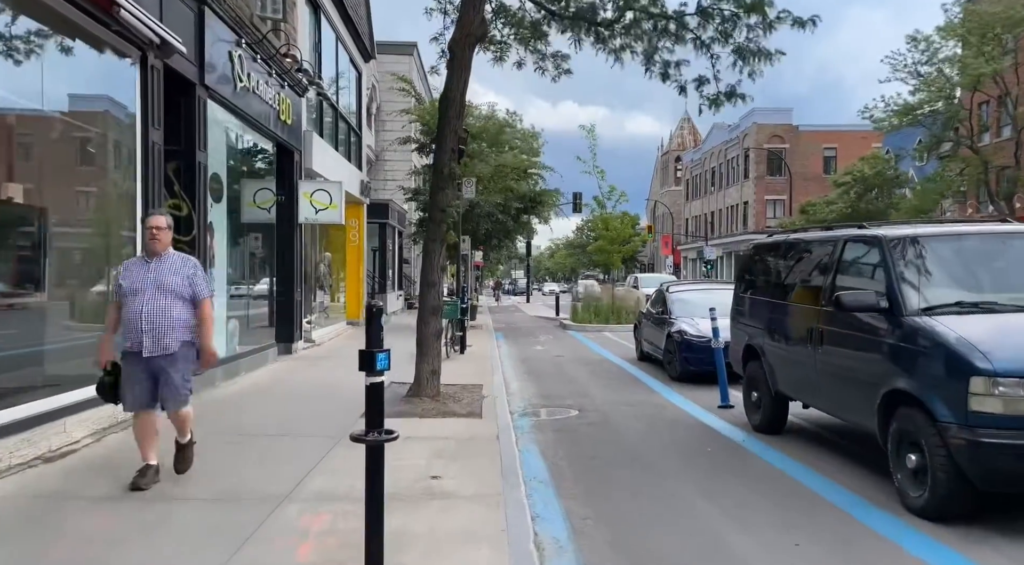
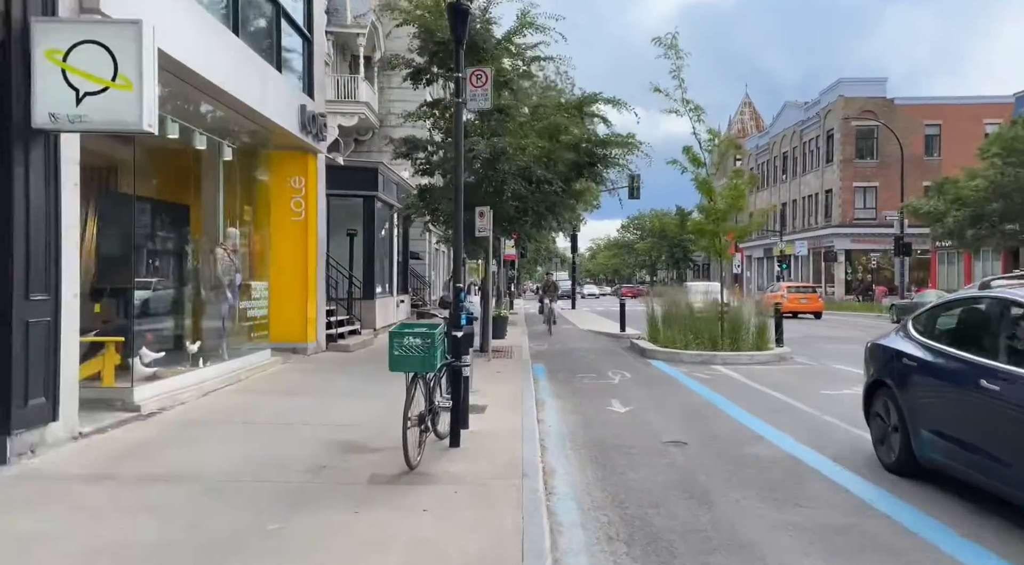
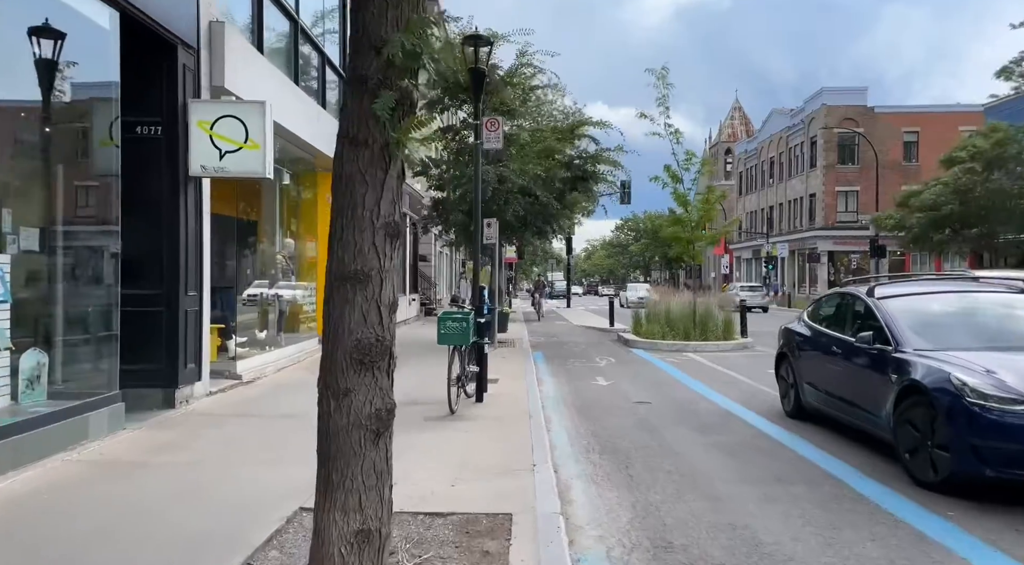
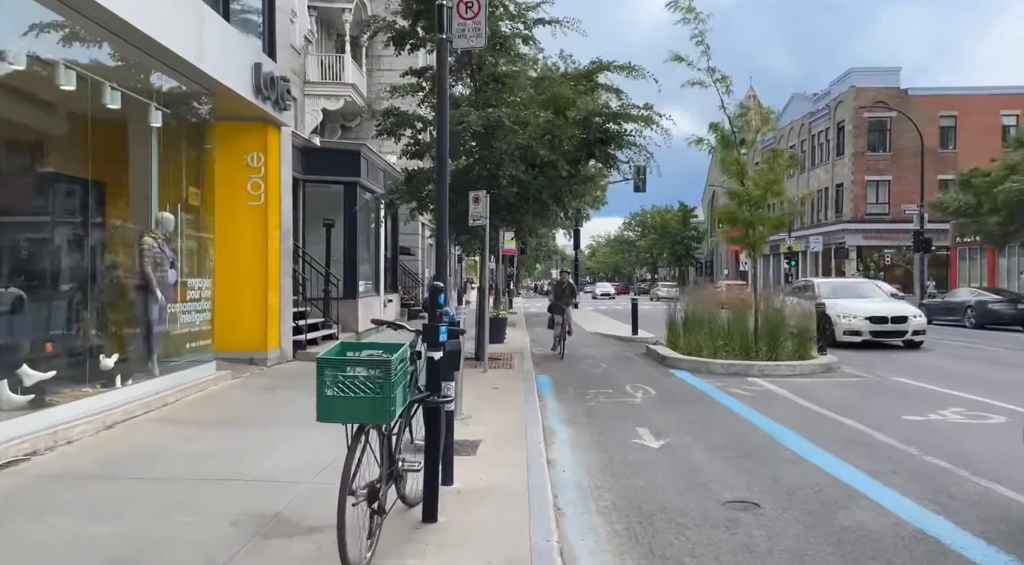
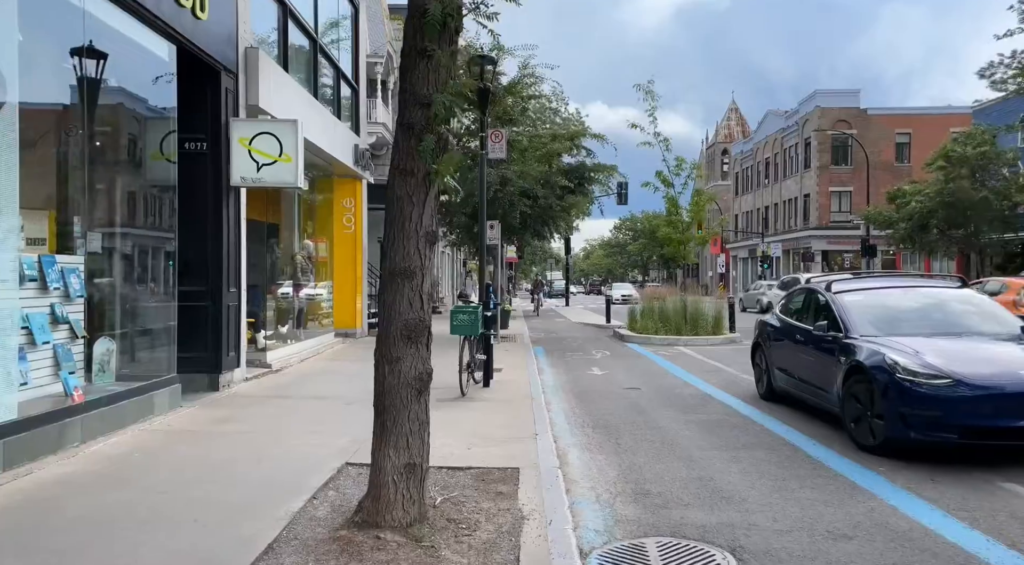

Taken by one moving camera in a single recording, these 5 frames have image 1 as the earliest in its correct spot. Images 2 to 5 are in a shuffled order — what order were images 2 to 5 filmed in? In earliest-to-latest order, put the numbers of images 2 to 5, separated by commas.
5, 3, 2, 4
